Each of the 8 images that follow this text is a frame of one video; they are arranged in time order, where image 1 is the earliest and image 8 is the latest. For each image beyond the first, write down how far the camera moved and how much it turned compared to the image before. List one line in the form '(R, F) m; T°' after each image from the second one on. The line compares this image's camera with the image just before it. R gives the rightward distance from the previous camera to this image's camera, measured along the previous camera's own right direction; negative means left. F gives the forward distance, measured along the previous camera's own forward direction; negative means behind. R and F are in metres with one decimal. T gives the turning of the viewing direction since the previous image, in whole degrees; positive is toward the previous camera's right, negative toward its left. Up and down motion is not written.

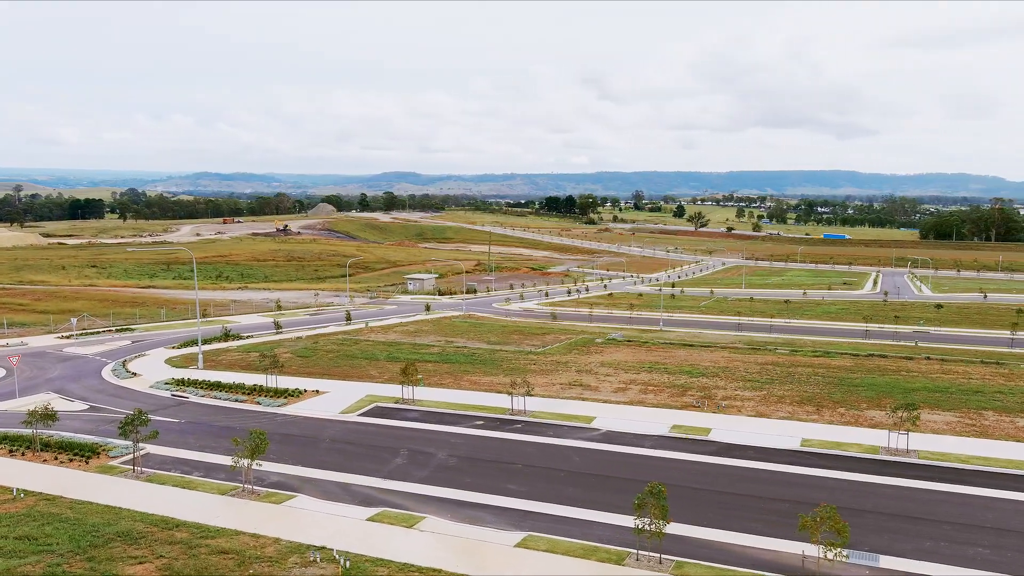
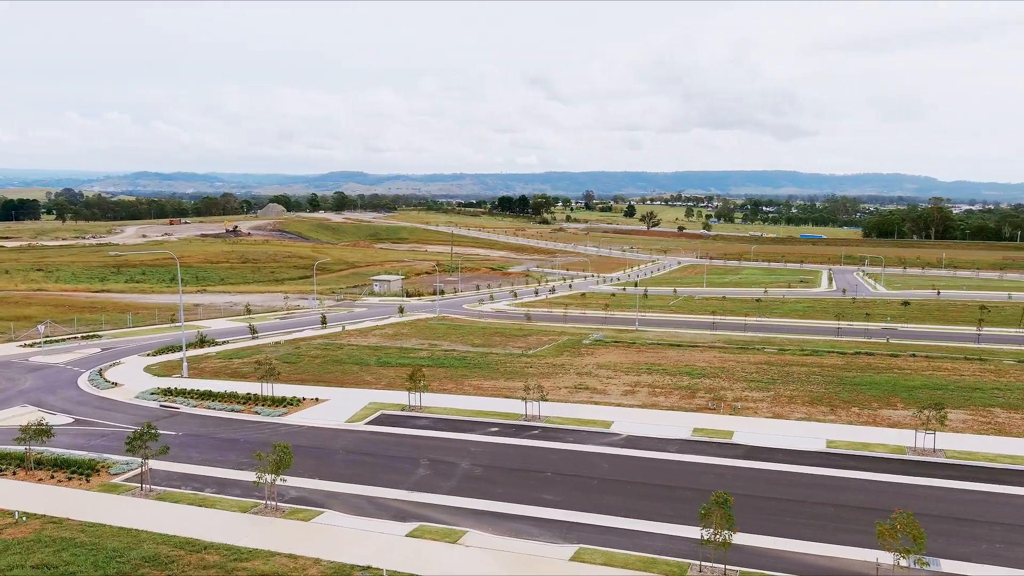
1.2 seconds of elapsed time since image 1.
(-2.3, +0.7) m; +3°
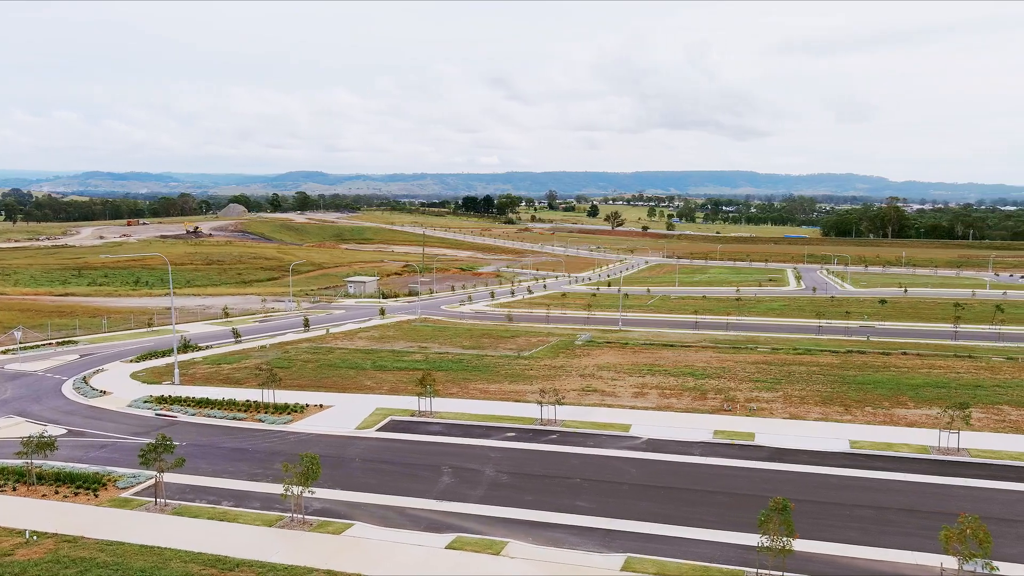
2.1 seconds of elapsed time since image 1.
(-1.8, +0.6) m; +3°
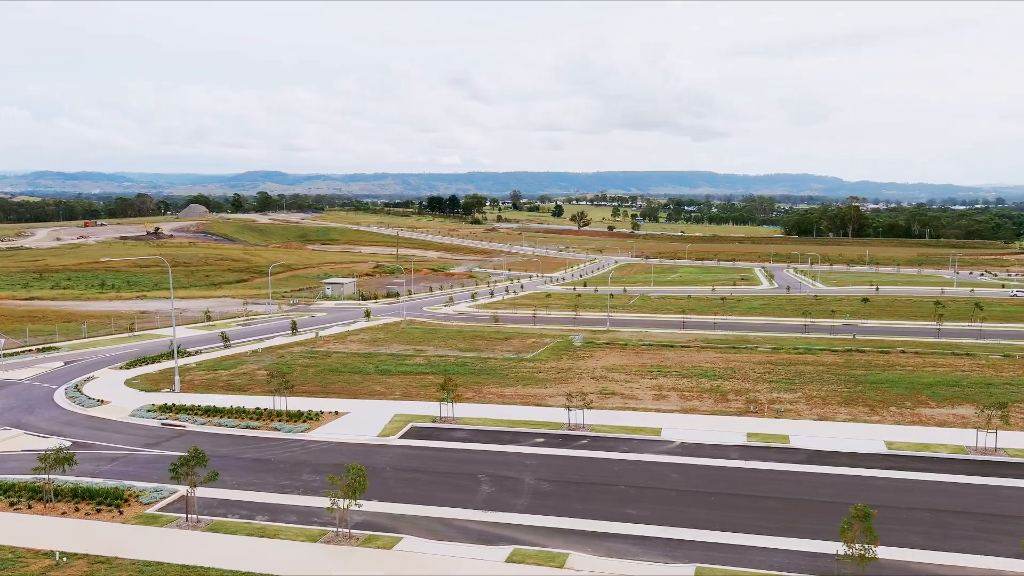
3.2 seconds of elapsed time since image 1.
(-2.2, +0.7) m; +3°
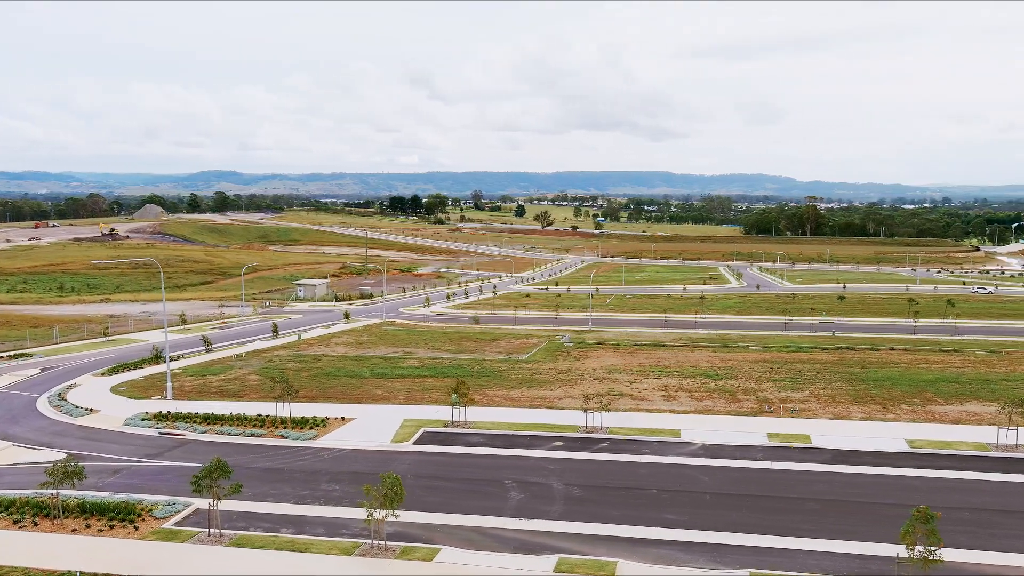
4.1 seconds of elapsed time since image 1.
(-1.9, +0.6) m; +3°
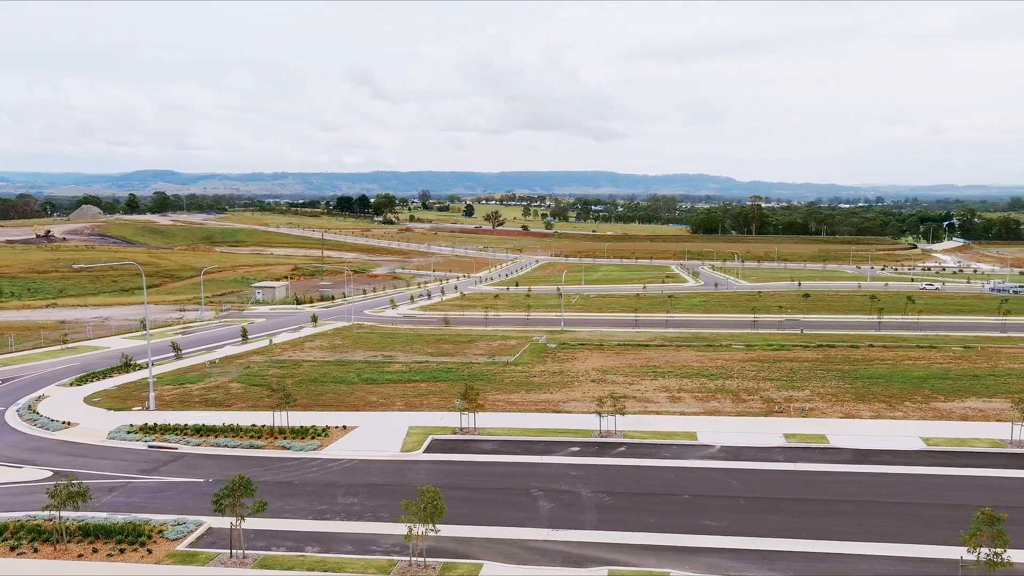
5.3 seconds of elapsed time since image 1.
(-2.2, +0.8) m; +4°
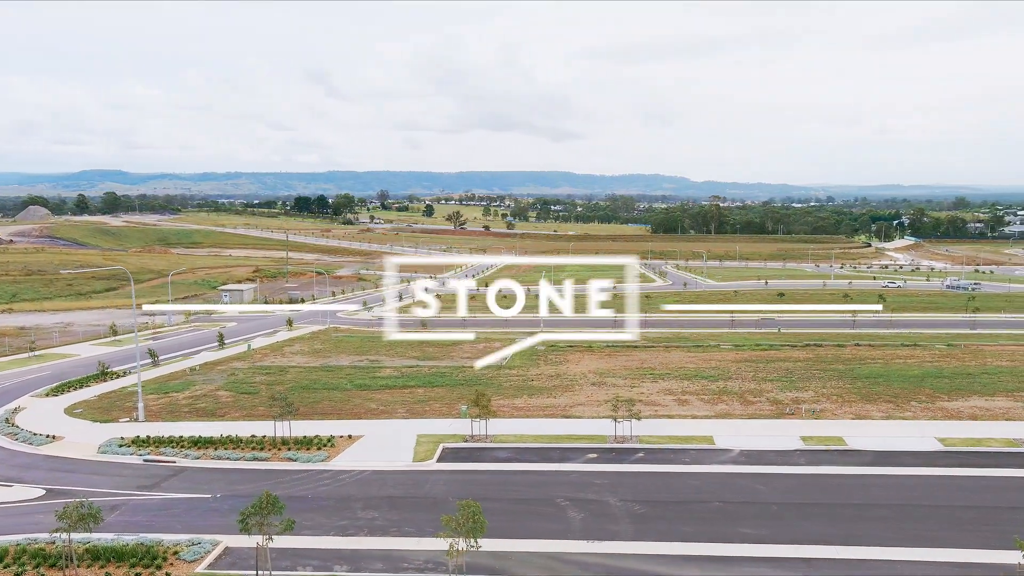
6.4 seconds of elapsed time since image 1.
(-1.8, +0.7) m; +3°
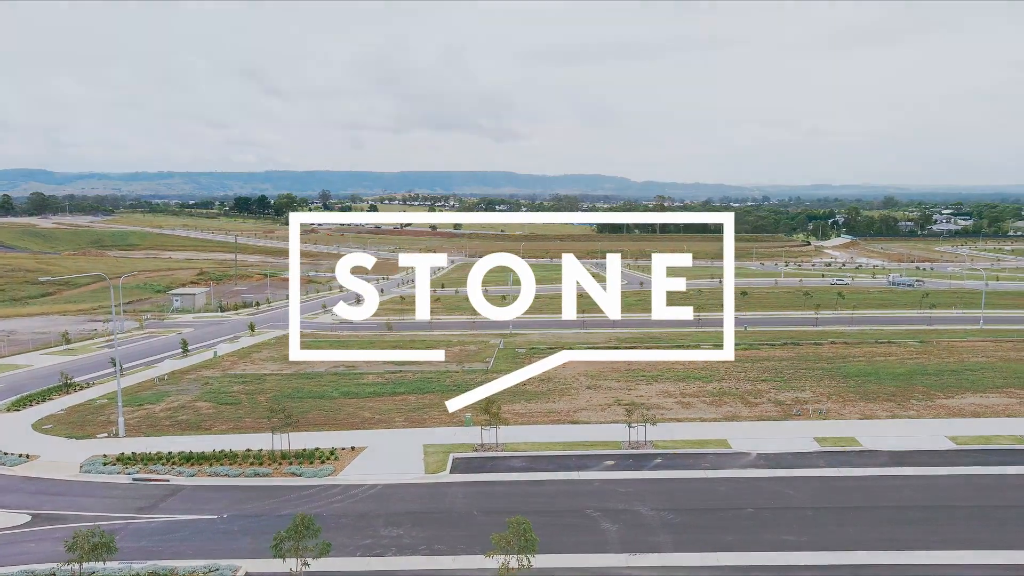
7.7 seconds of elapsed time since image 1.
(-2.2, +0.9) m; +4°
